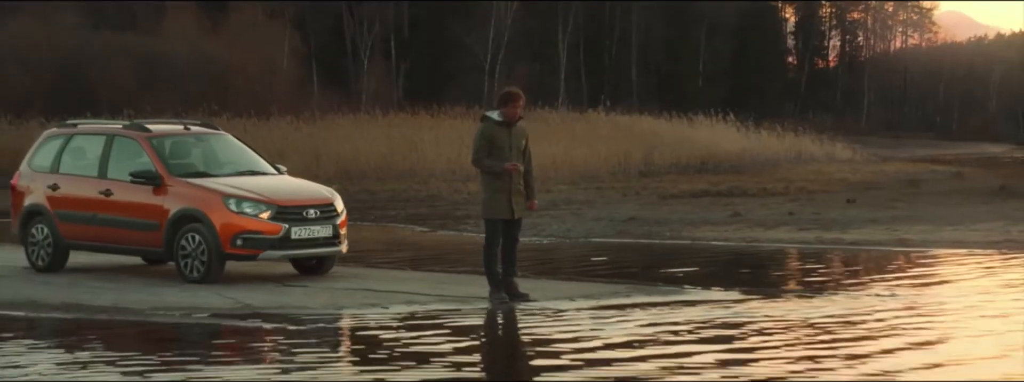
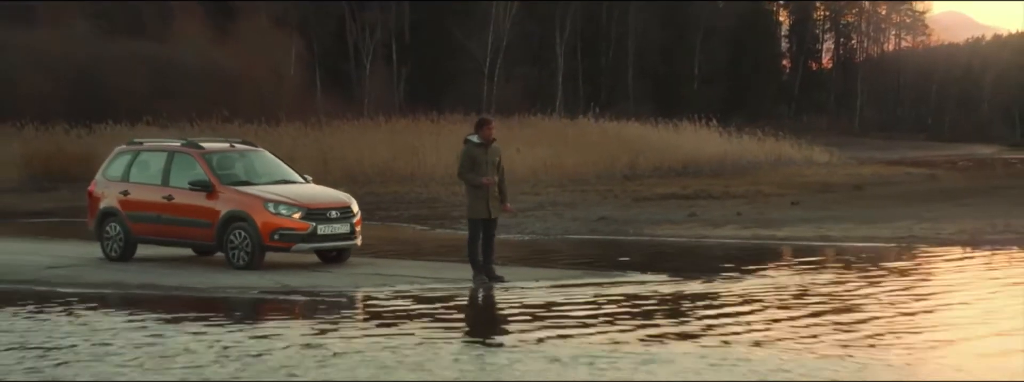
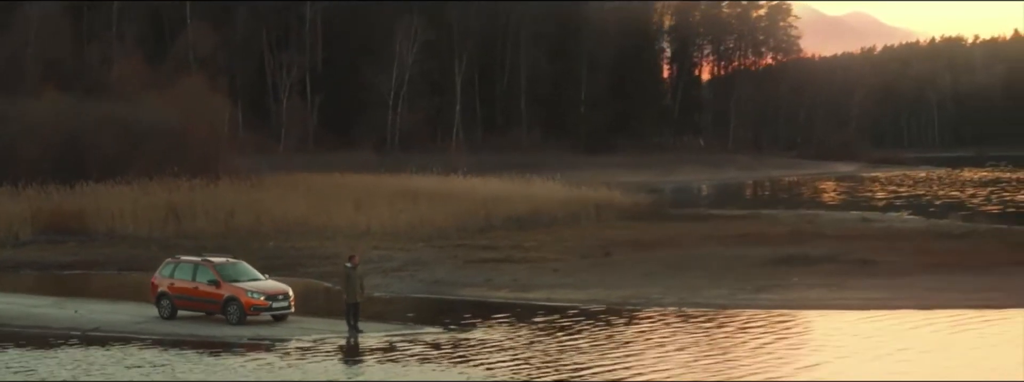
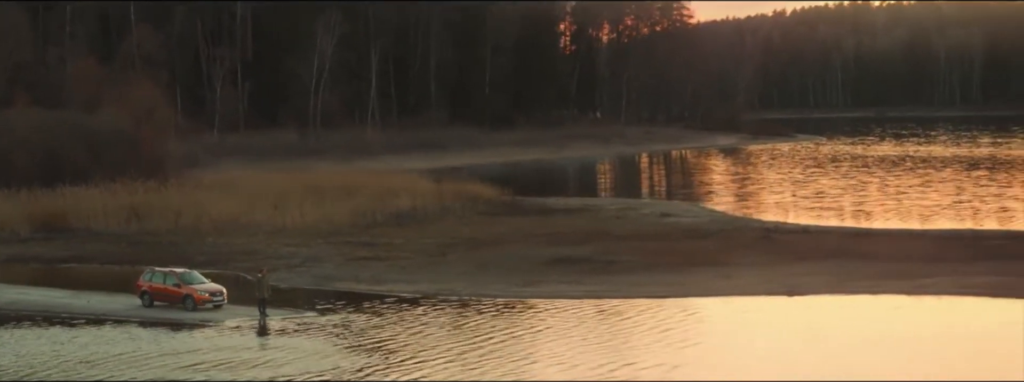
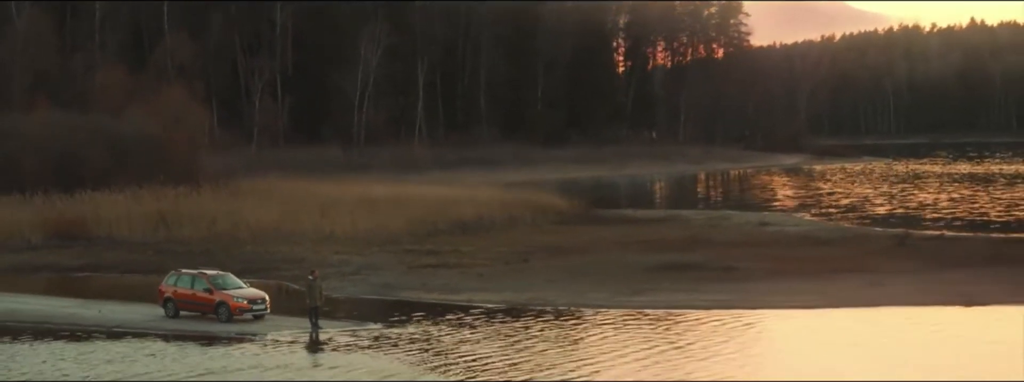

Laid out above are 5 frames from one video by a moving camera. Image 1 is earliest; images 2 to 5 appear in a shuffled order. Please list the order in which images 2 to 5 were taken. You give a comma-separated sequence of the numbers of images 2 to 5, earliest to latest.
2, 3, 5, 4
